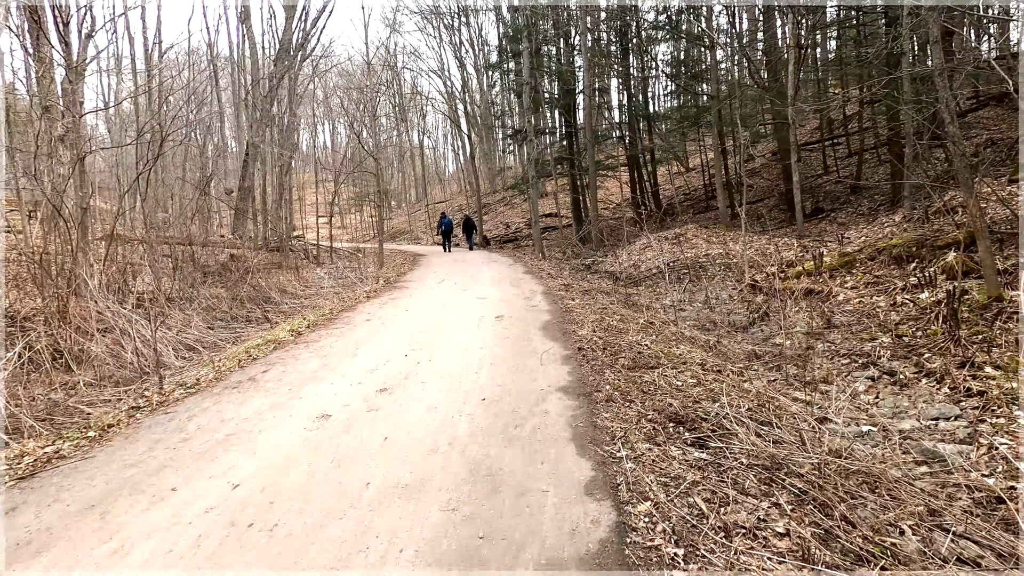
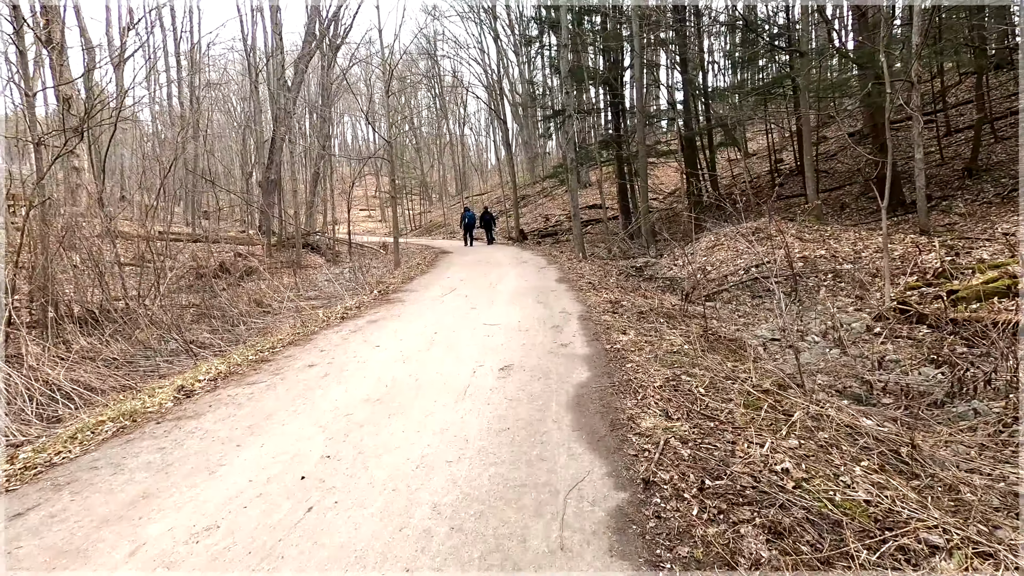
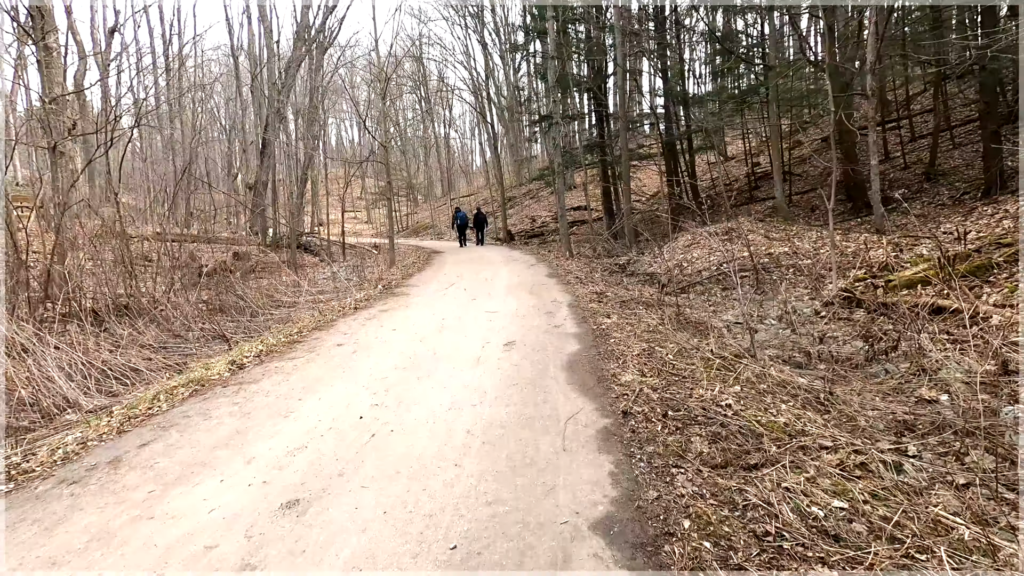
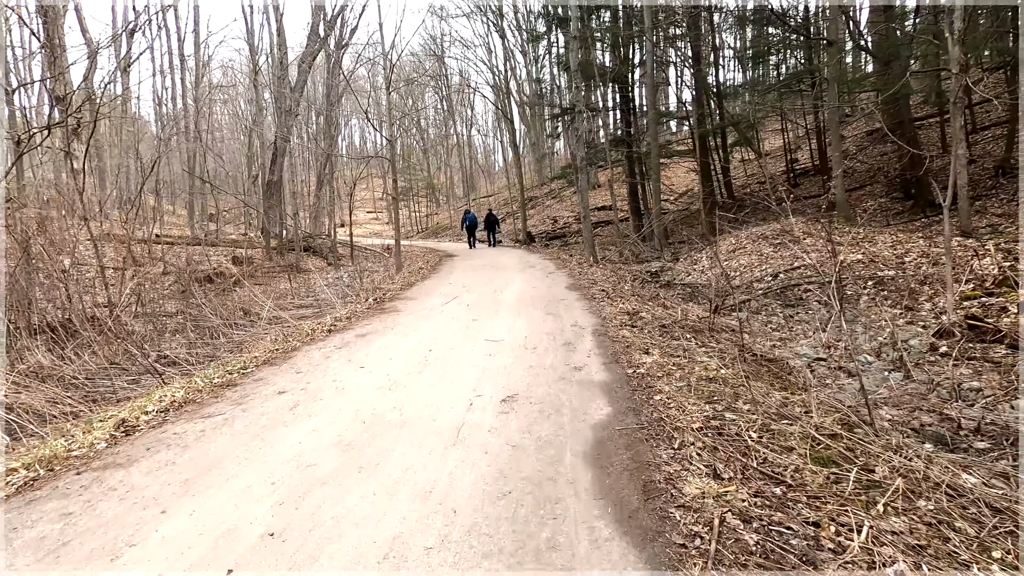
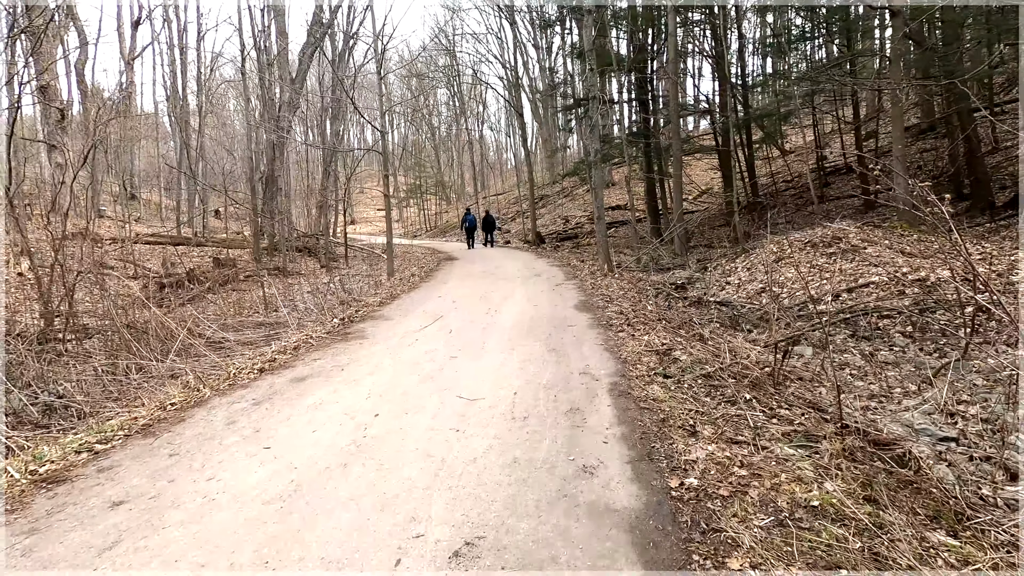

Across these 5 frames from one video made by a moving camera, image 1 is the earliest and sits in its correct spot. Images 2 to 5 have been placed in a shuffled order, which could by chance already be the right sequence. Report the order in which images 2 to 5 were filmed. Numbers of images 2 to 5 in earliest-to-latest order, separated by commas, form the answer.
3, 2, 4, 5
